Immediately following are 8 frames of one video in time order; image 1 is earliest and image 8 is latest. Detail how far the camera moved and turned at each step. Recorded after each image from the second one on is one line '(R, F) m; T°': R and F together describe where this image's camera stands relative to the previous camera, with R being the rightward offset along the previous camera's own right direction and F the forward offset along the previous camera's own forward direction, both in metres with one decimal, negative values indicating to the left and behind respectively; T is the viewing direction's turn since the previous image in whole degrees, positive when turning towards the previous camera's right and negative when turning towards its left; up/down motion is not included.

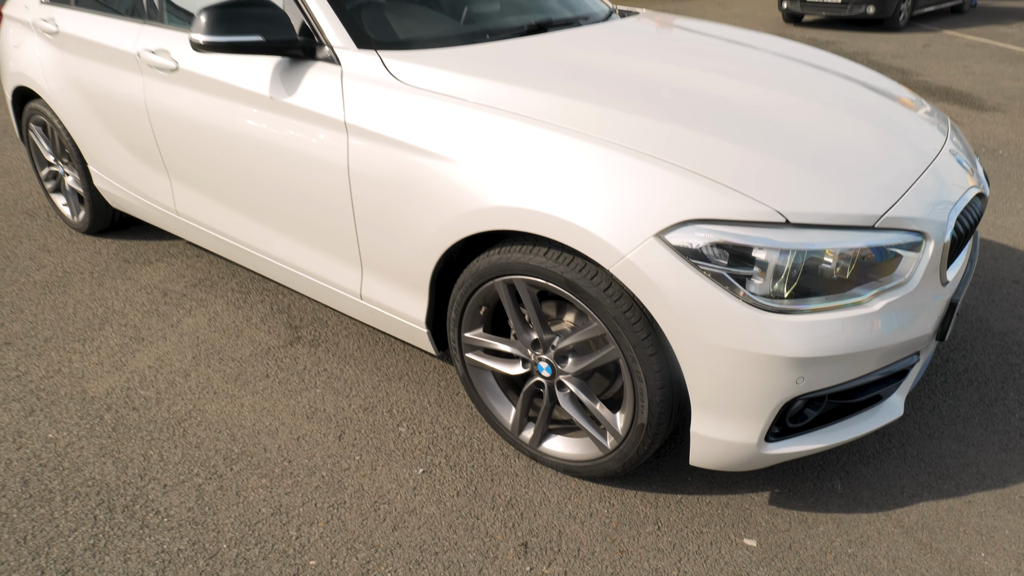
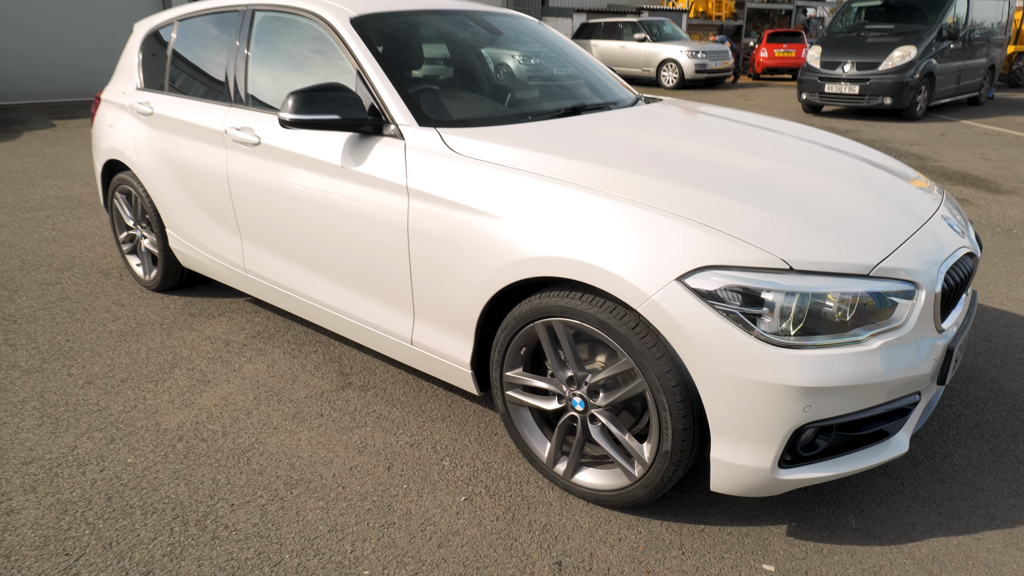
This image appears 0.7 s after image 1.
(0.0, -0.2) m; -2°
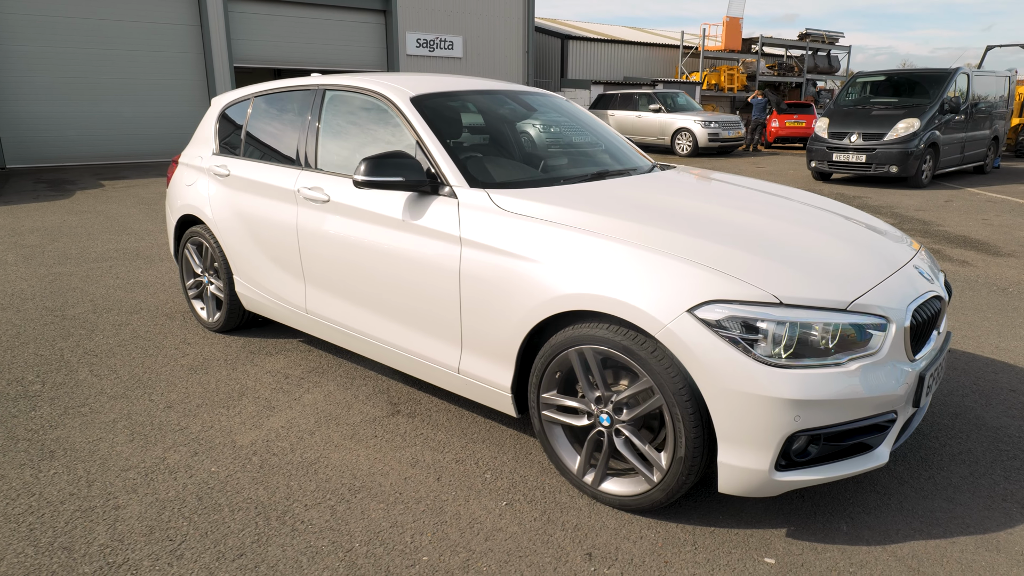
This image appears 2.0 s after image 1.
(-0.1, -0.4) m; -1°
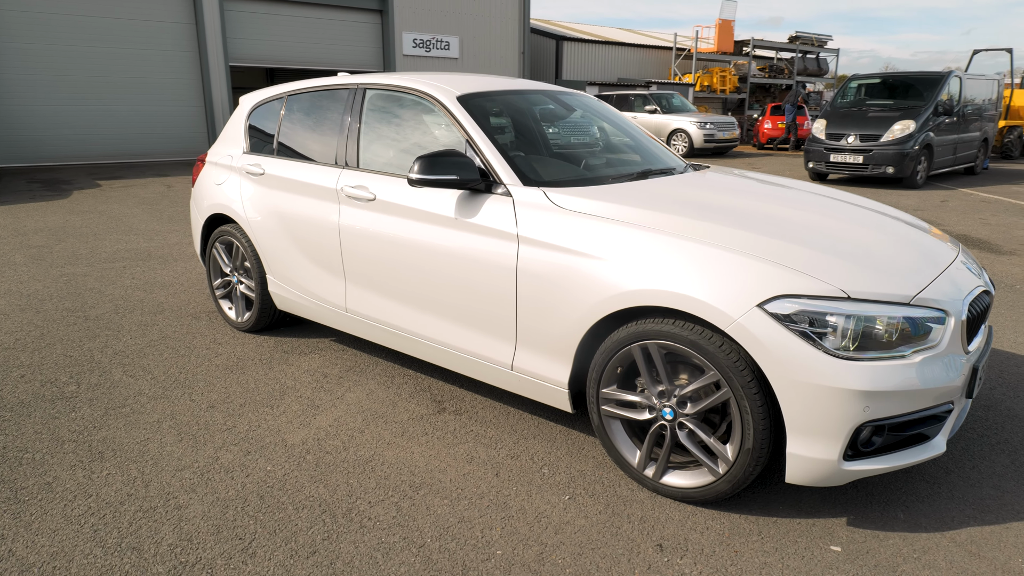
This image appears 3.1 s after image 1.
(-0.3, 0.0) m; +1°
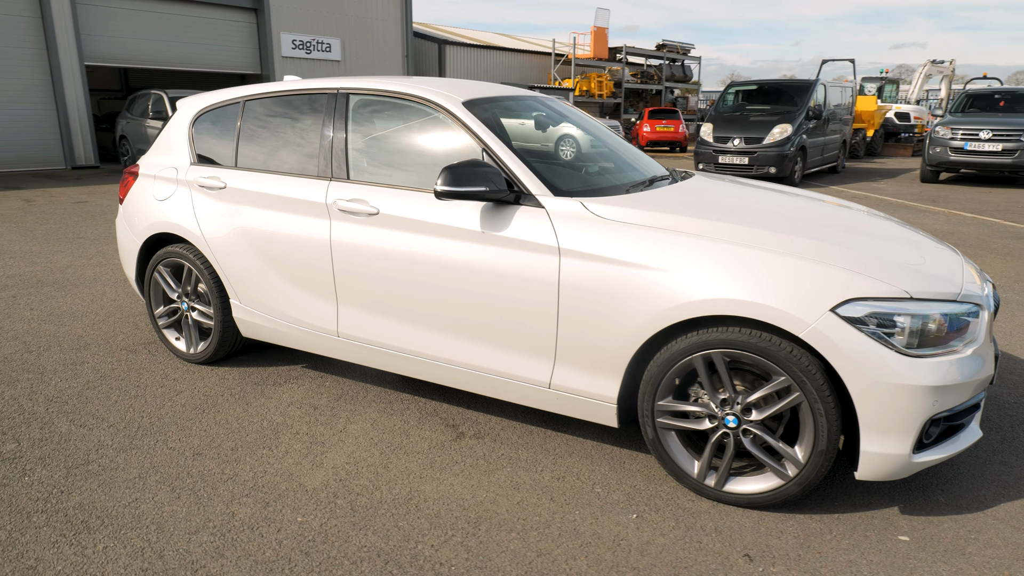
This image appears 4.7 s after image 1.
(-0.7, +0.2) m; +11°
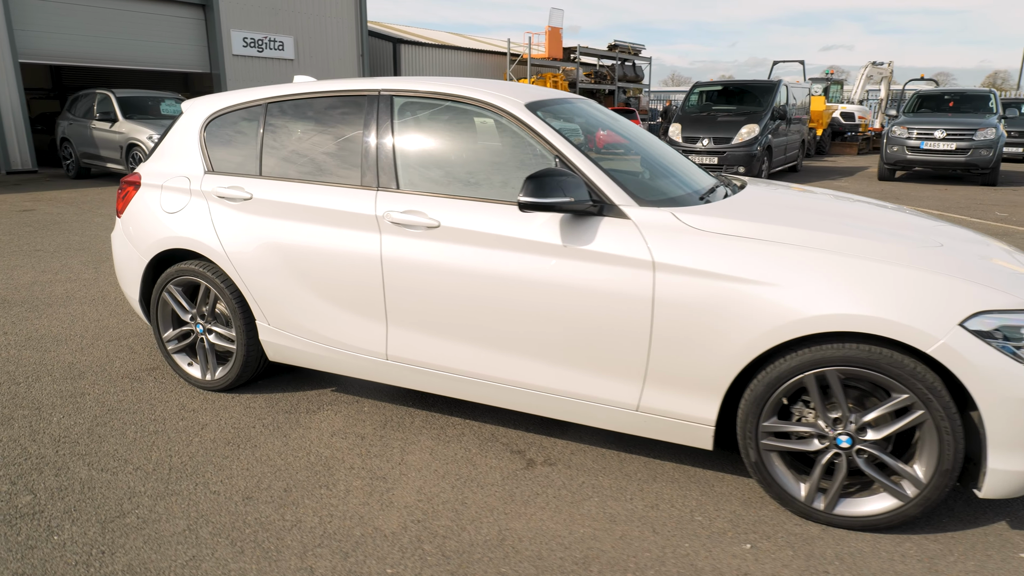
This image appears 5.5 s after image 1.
(-0.6, +0.2) m; +5°
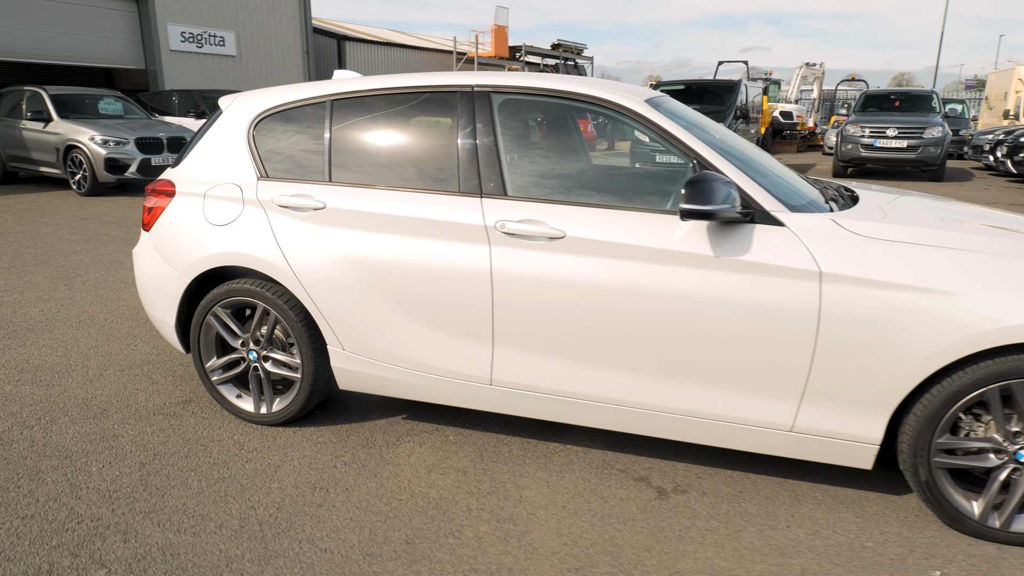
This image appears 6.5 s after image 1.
(-0.8, +0.3) m; +6°
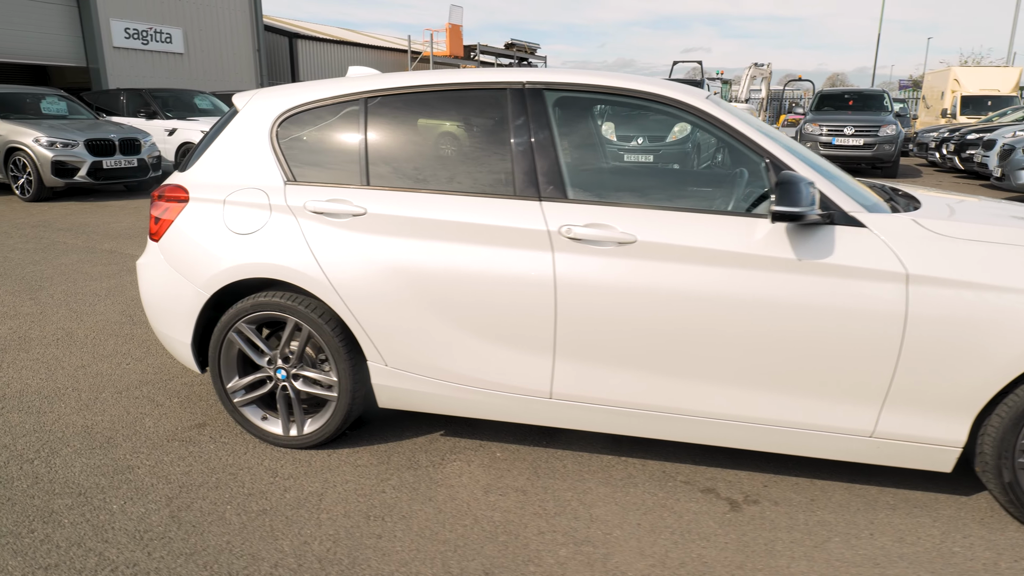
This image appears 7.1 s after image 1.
(-0.4, +0.2) m; +4°
